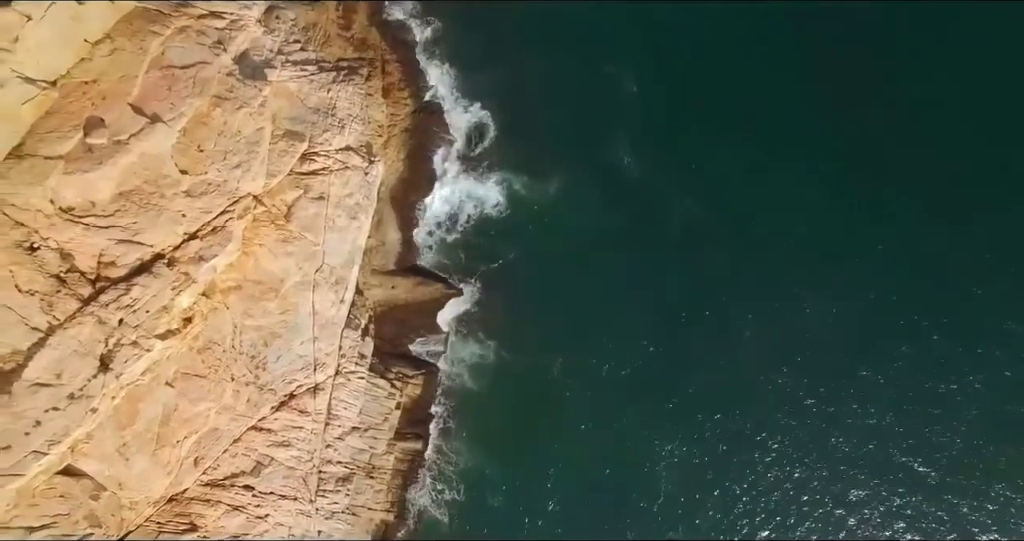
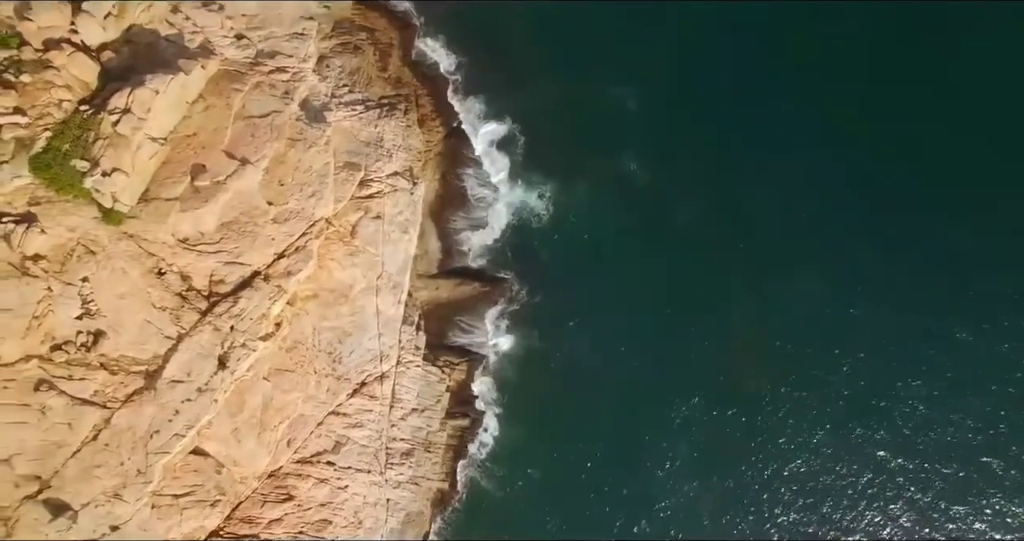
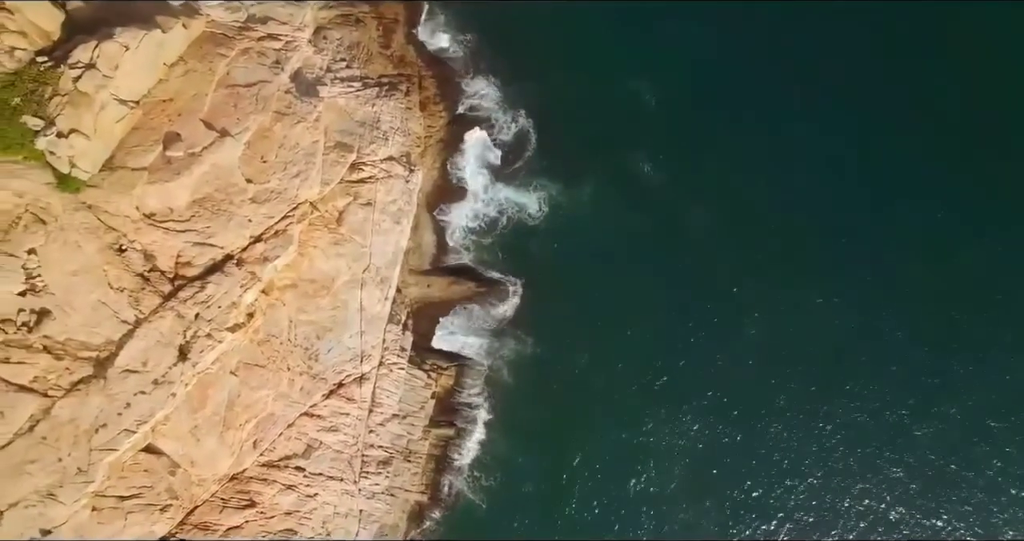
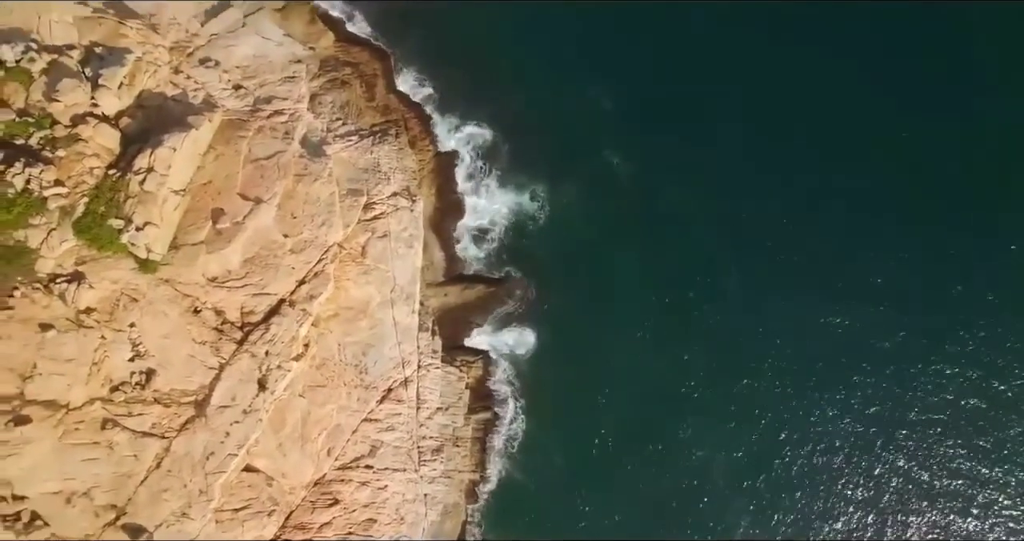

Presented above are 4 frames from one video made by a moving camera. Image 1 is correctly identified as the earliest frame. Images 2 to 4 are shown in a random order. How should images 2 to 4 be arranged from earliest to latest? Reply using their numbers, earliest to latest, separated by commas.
3, 2, 4
